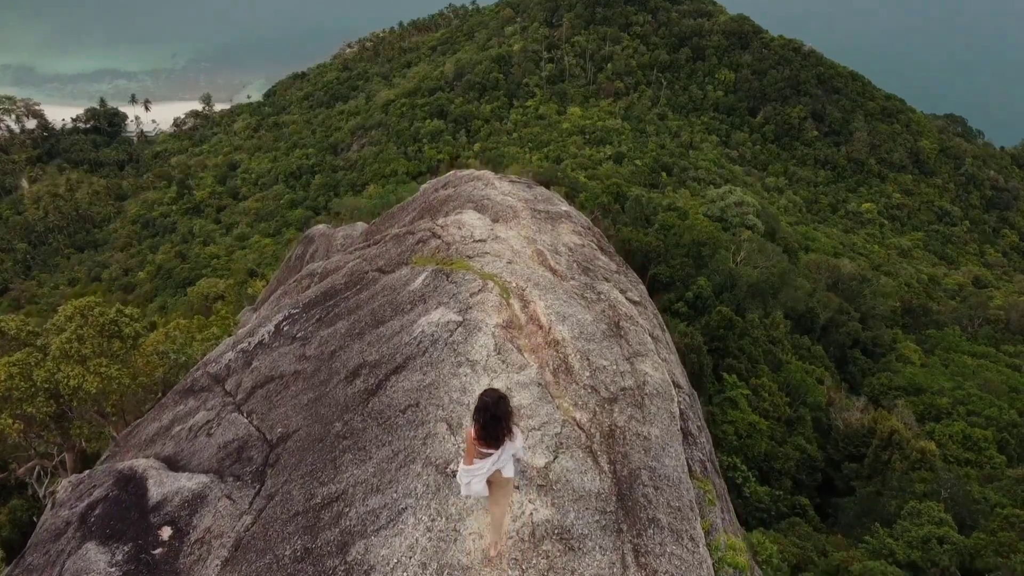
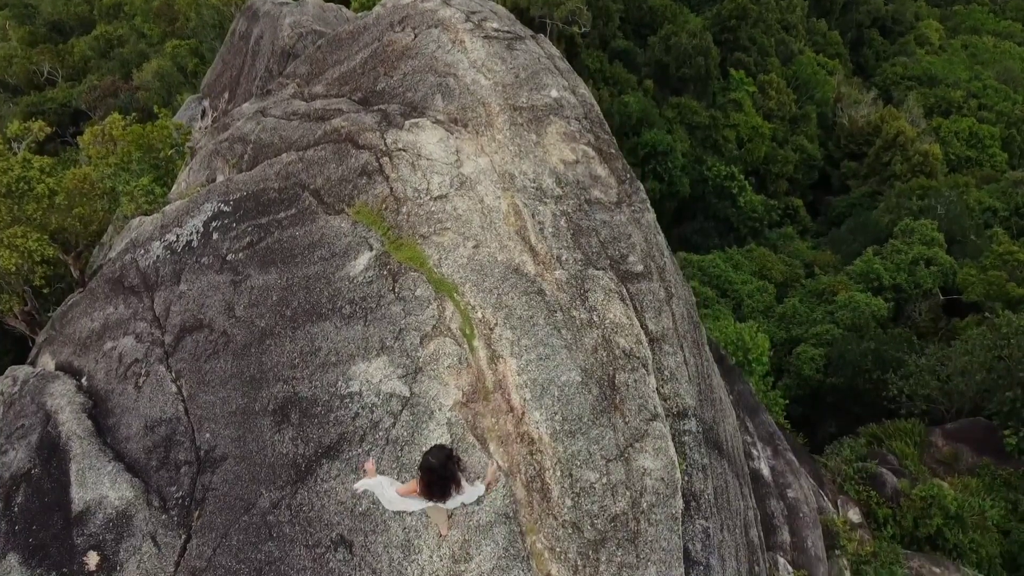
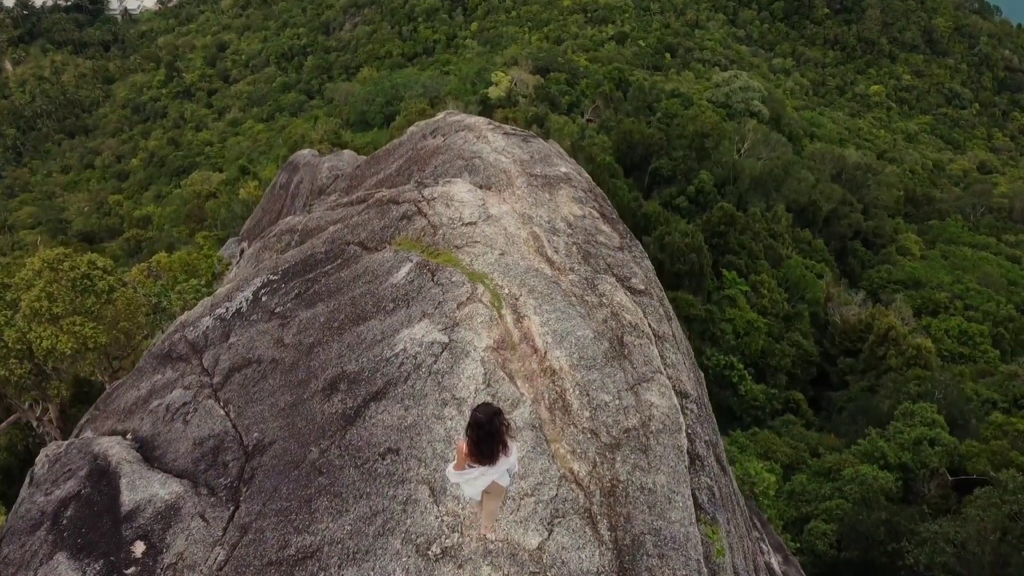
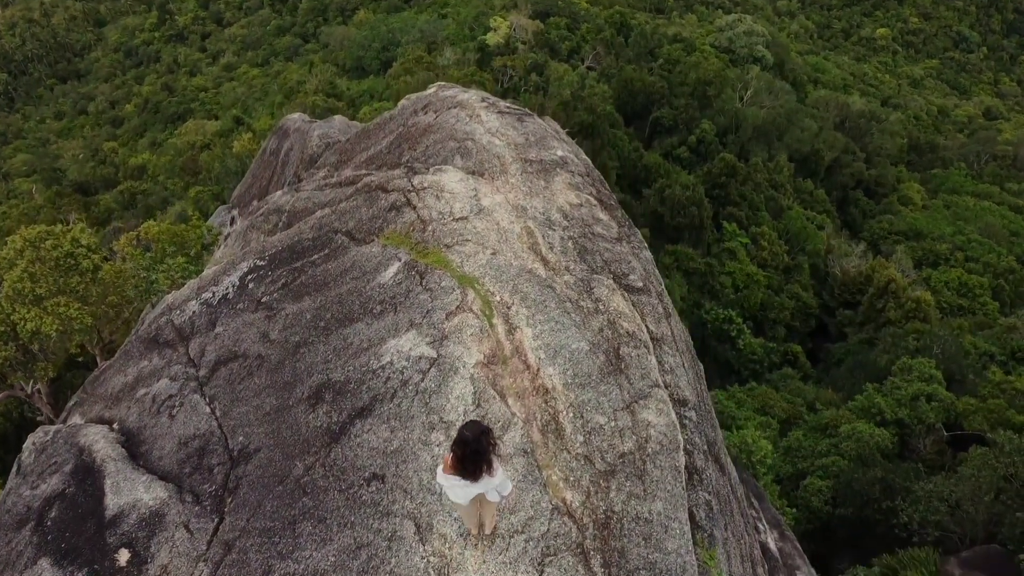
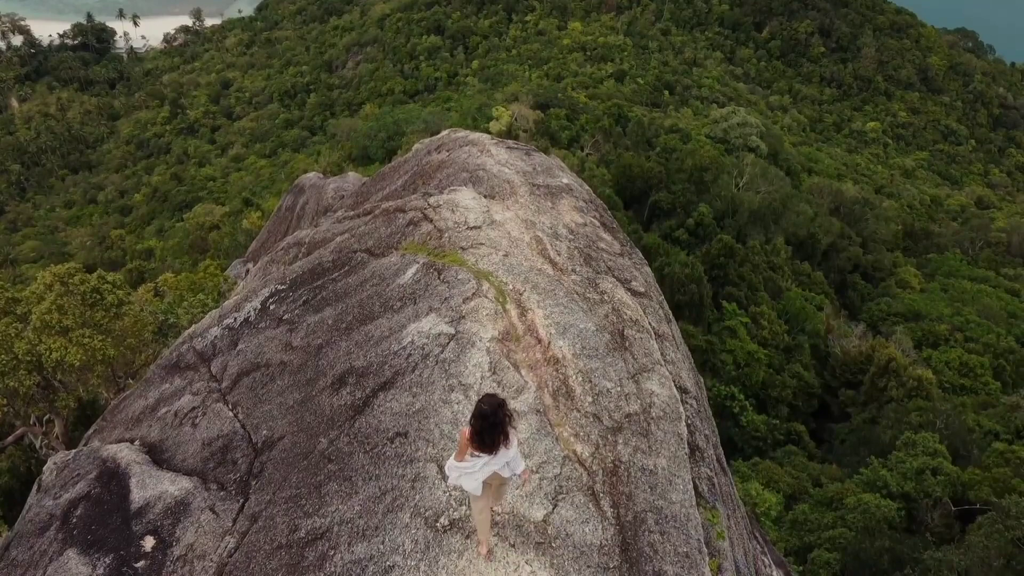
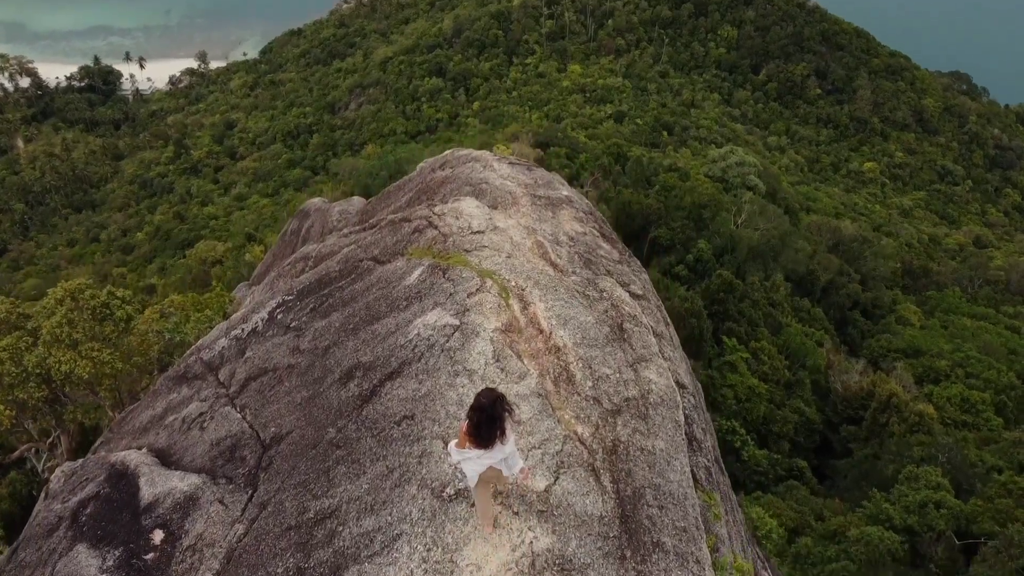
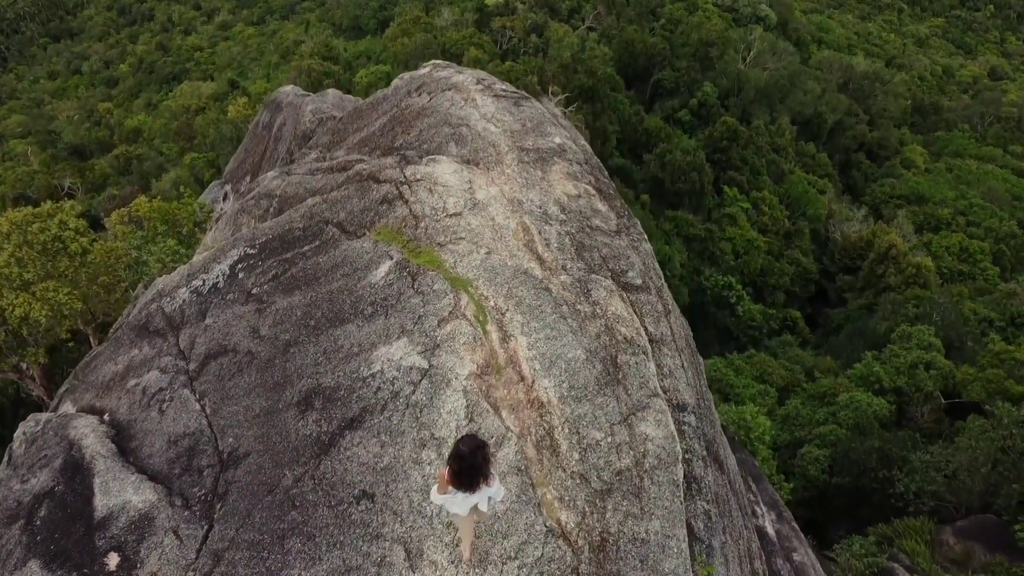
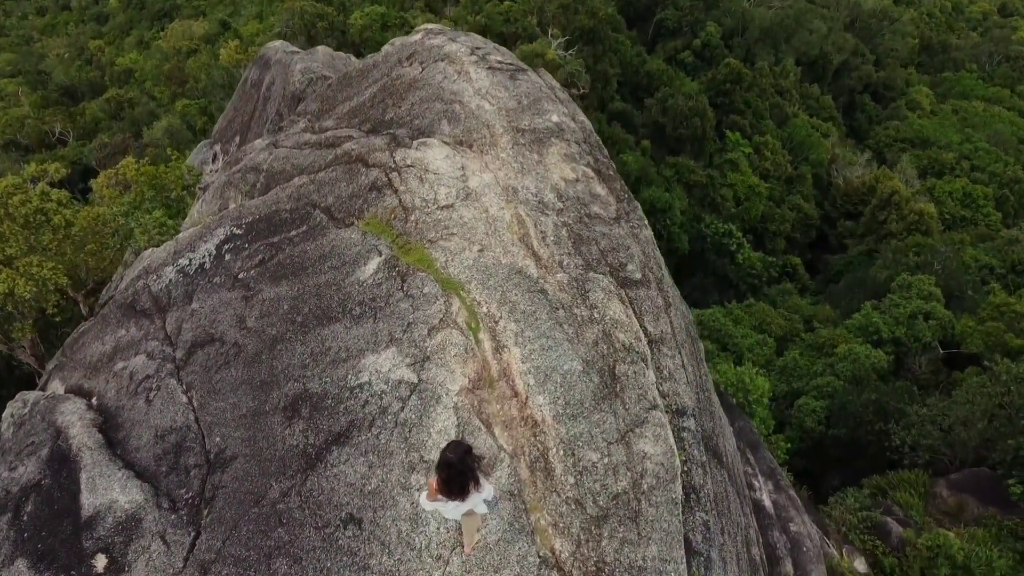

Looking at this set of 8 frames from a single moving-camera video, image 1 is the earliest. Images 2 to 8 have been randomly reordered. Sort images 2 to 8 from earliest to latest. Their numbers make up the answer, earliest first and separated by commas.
6, 5, 3, 4, 7, 8, 2
